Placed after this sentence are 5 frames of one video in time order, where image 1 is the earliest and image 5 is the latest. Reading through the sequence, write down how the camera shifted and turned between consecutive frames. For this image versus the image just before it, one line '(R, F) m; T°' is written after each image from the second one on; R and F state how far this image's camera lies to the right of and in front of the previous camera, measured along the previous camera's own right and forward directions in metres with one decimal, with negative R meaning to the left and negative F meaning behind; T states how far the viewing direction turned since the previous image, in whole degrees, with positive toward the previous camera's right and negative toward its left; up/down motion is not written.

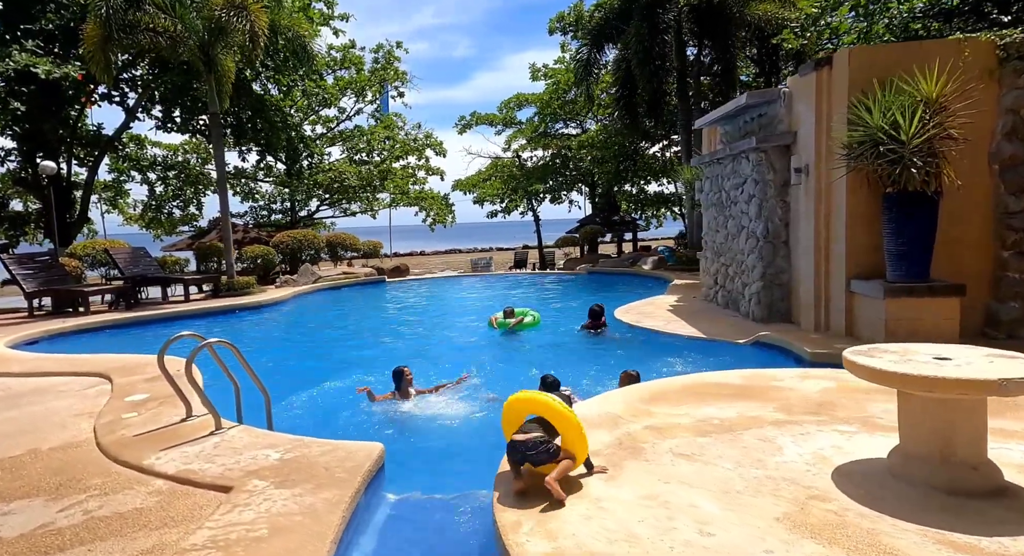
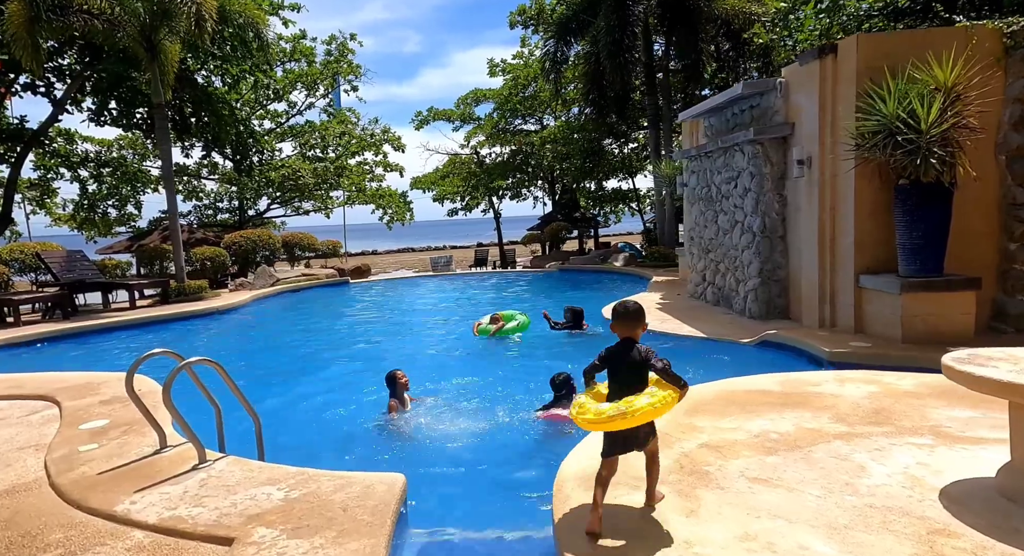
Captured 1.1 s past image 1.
(-0.6, +0.6) m; +5°
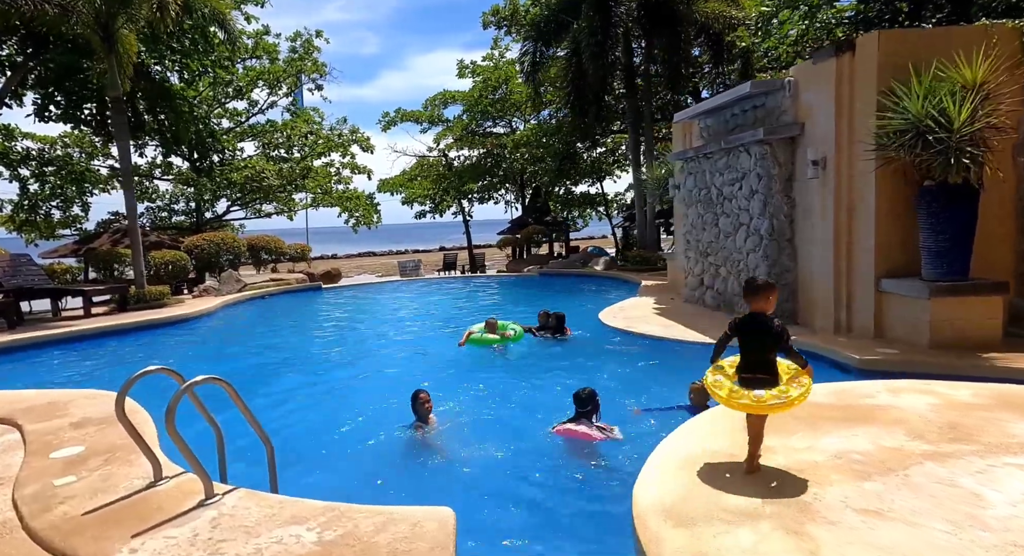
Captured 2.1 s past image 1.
(-0.6, +0.5) m; +4°
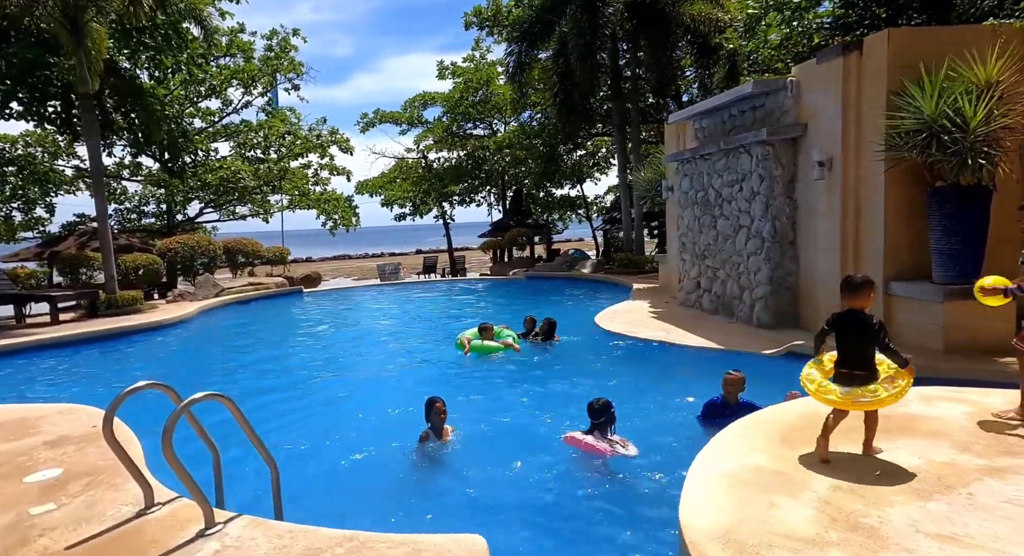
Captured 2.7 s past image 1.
(-0.3, +0.3) m; +2°
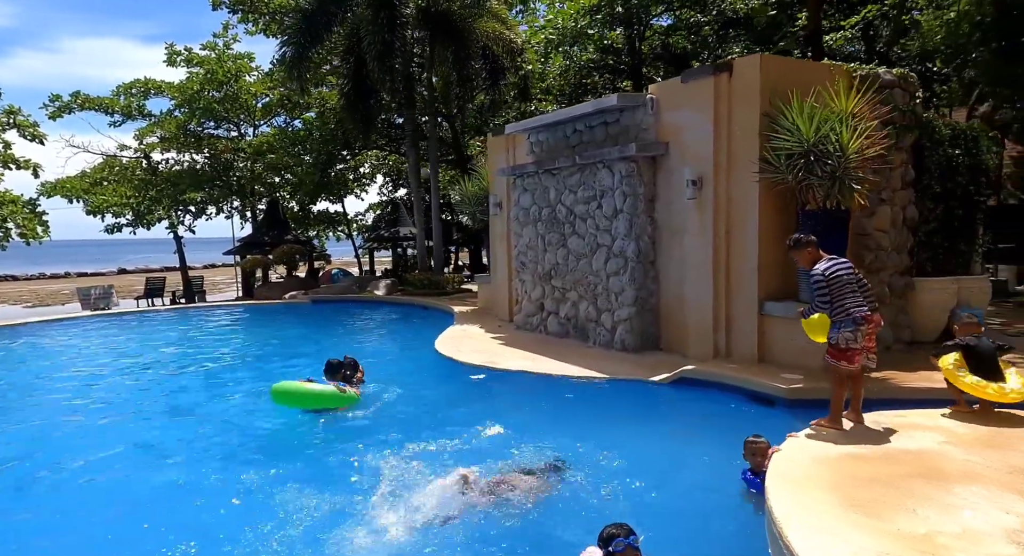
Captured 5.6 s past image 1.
(-1.4, +1.7) m; +24°
